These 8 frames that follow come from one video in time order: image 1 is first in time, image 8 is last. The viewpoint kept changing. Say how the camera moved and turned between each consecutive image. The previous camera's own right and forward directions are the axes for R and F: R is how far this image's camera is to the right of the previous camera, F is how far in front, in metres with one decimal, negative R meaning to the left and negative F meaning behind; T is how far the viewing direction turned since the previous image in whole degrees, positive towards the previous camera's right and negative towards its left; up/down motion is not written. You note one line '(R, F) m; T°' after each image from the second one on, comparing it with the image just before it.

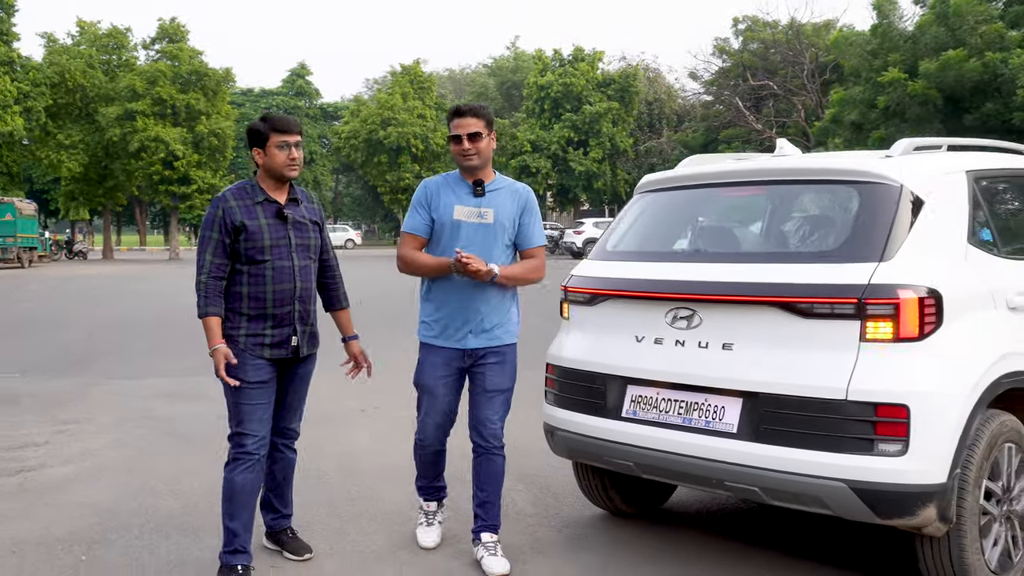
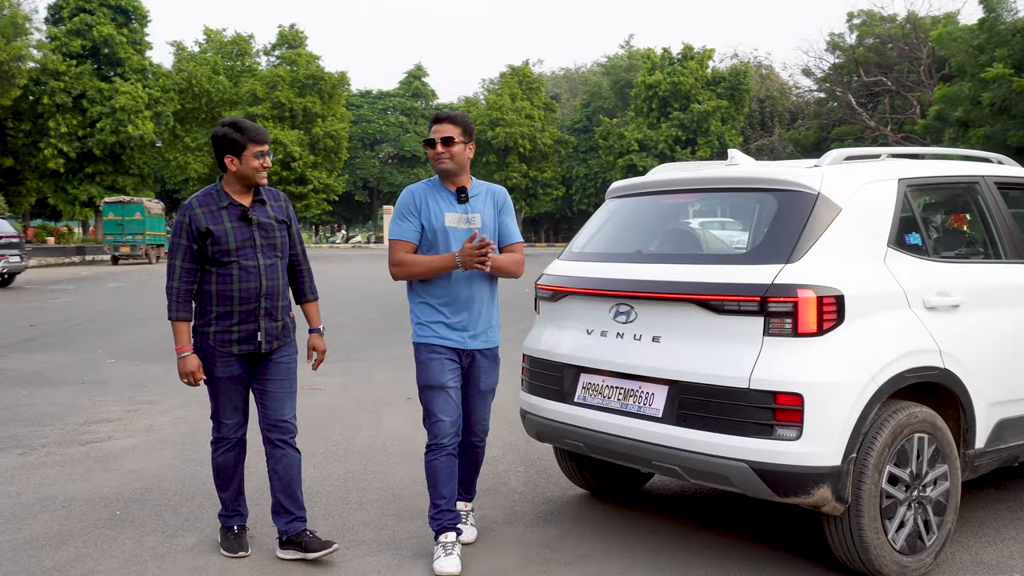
(+0.6, -0.4) m; -7°
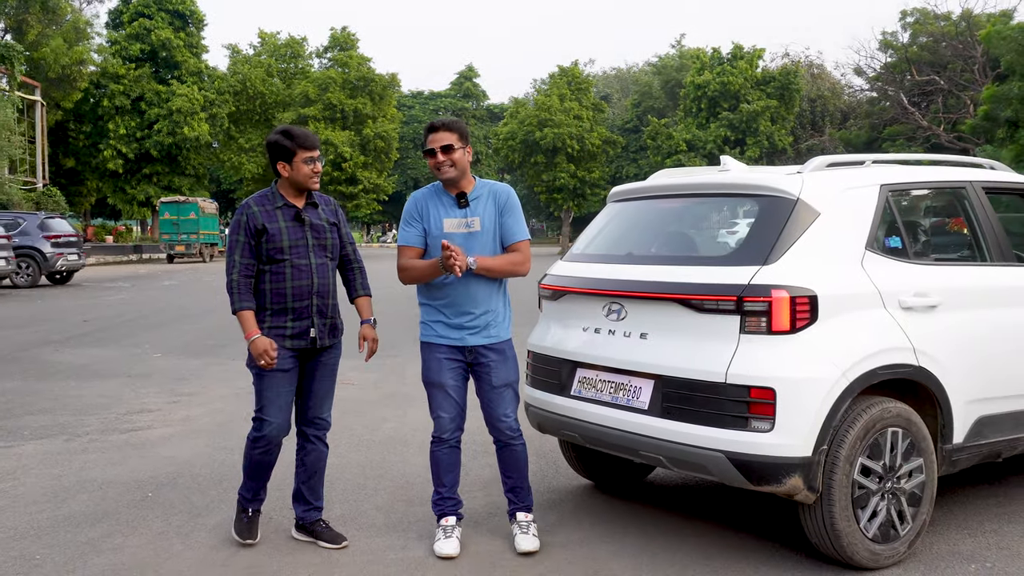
(+0.2, -0.2) m; -3°
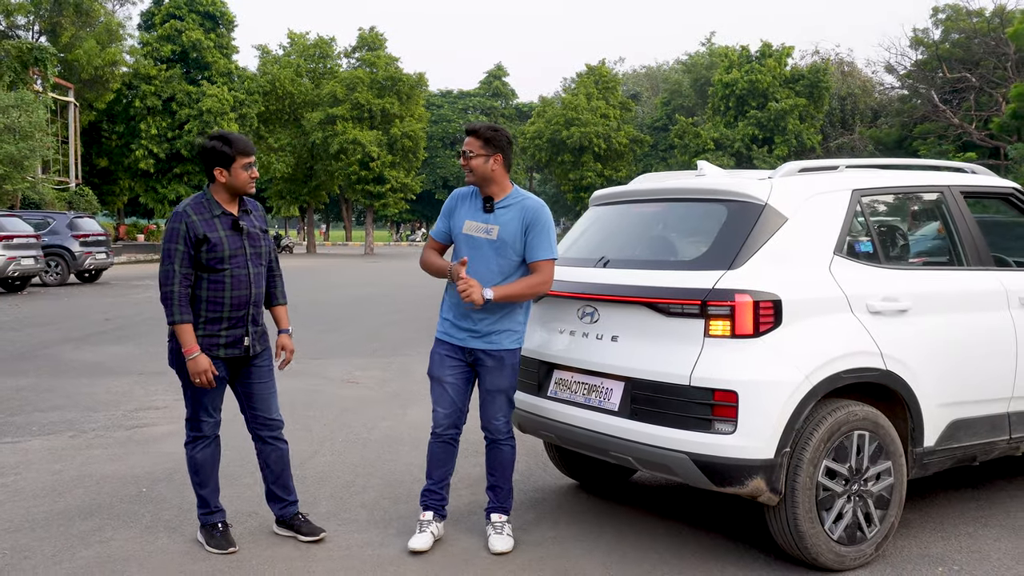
(+0.2, -0.1) m; -2°
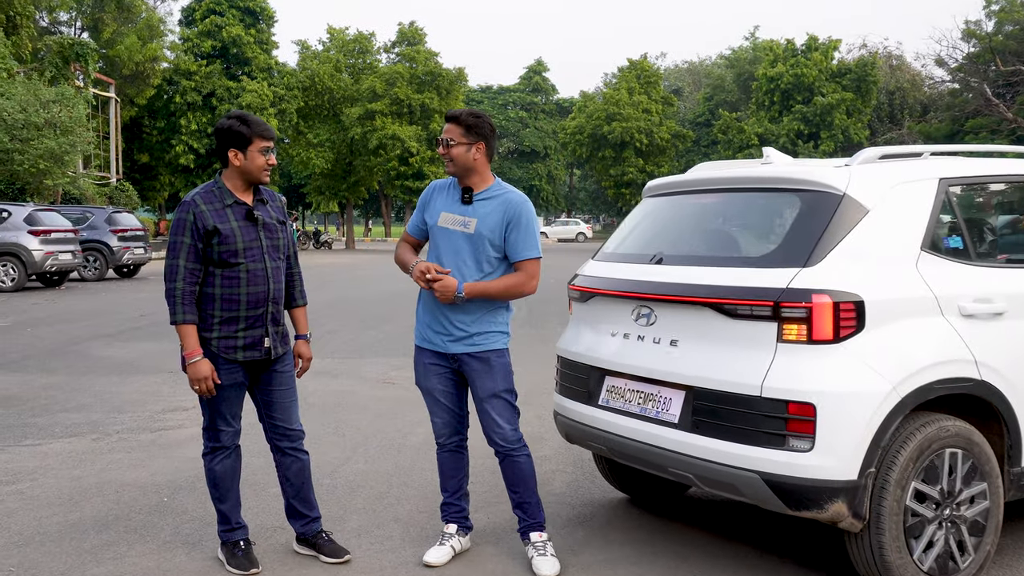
(0.0, +0.4) m; -2°
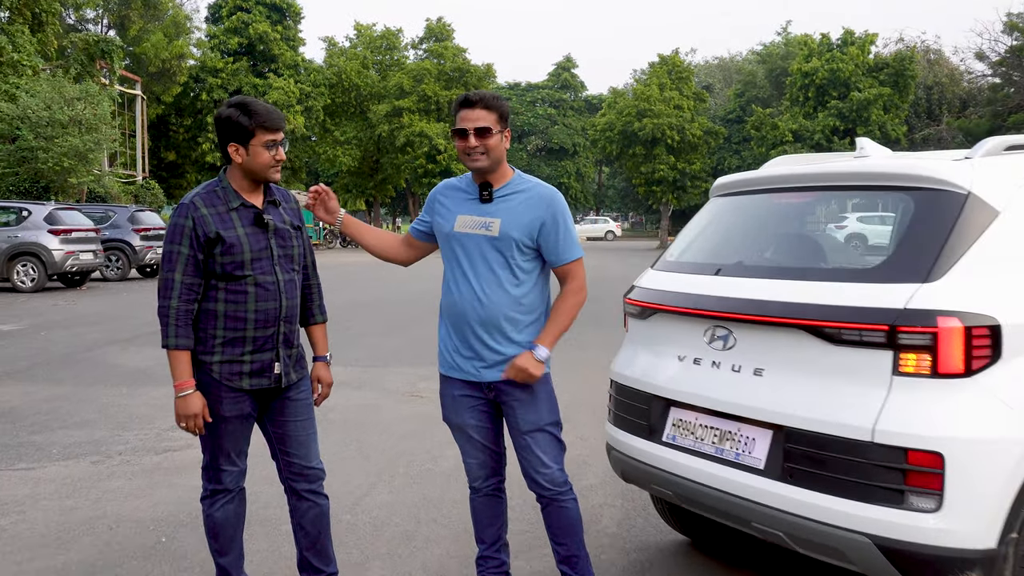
(-0.1, +0.6) m; -1°
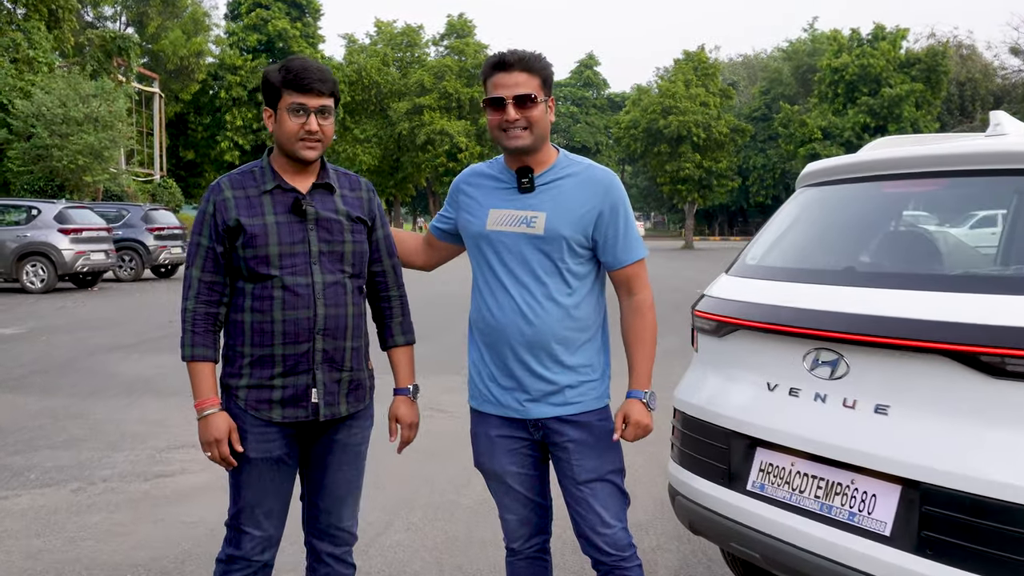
(-0.1, +0.6) m; -1°
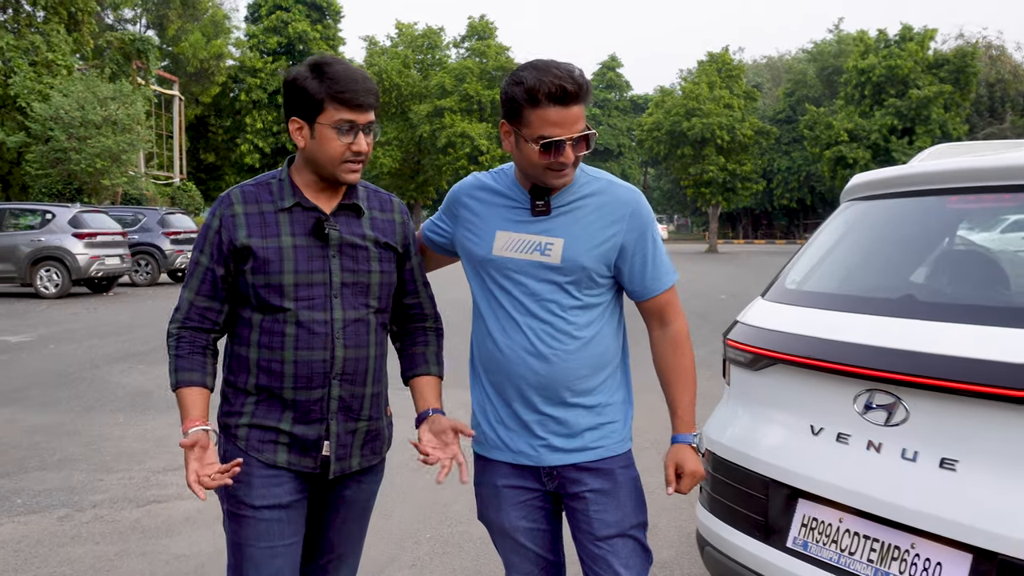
(0.0, +0.3) m; -1°
